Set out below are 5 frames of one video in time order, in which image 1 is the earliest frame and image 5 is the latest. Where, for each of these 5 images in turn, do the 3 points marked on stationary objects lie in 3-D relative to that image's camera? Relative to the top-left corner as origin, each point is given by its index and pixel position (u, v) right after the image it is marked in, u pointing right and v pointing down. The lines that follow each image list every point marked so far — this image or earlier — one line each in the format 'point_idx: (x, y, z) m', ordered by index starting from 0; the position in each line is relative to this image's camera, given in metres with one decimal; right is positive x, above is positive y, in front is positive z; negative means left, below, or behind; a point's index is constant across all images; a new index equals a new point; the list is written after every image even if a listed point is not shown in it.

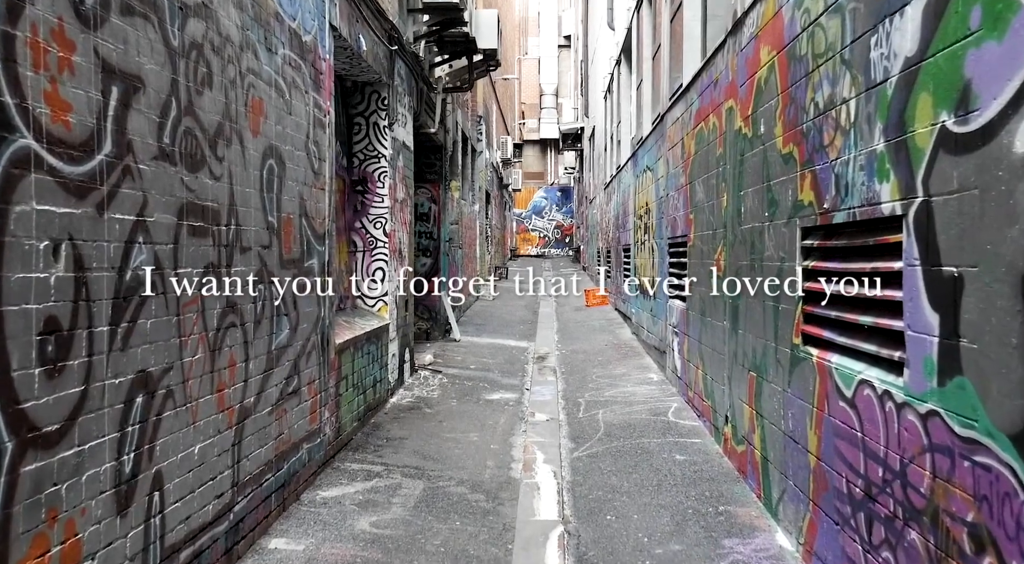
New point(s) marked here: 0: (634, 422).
0: (+1.1, -1.3, +7.7) m
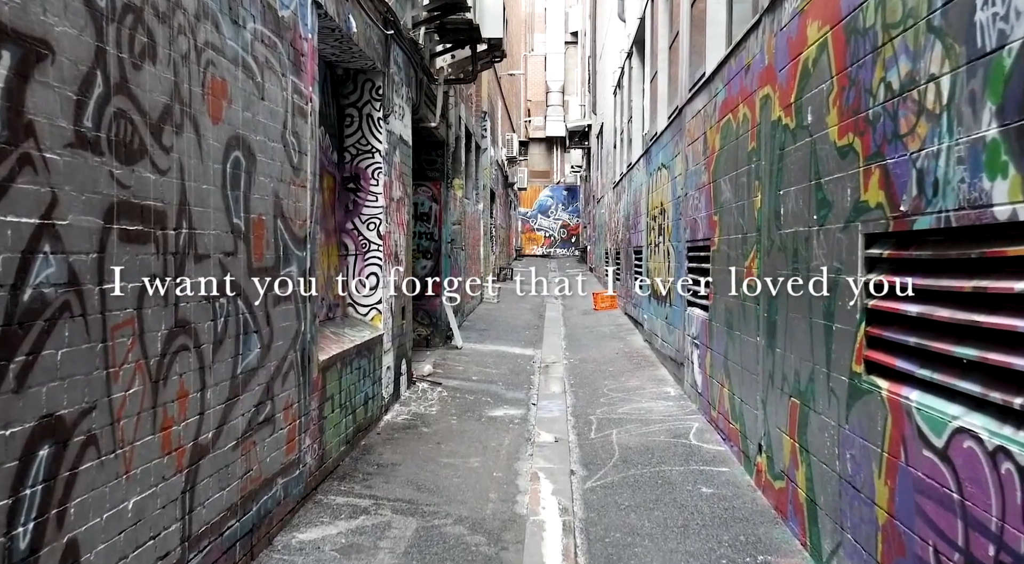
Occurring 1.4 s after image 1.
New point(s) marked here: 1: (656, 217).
0: (+1.1, -1.3, +7.0) m
1: (+1.9, +0.9, +11.7) m
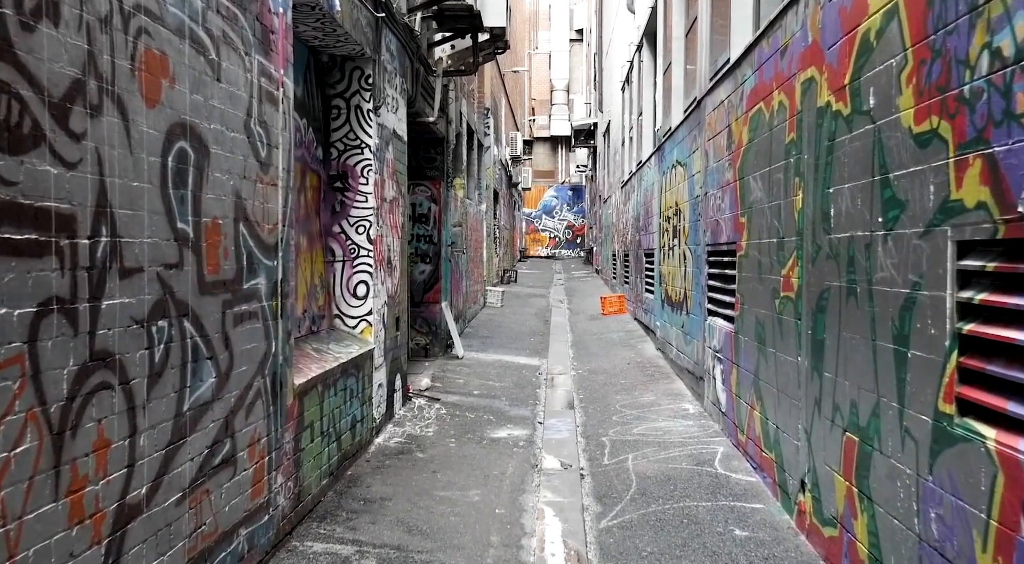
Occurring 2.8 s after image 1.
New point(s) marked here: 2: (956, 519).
0: (+1.2, -1.4, +6.3) m
1: (+2.0, +0.8, +11.0) m
2: (+1.5, -0.8, +3.0) m
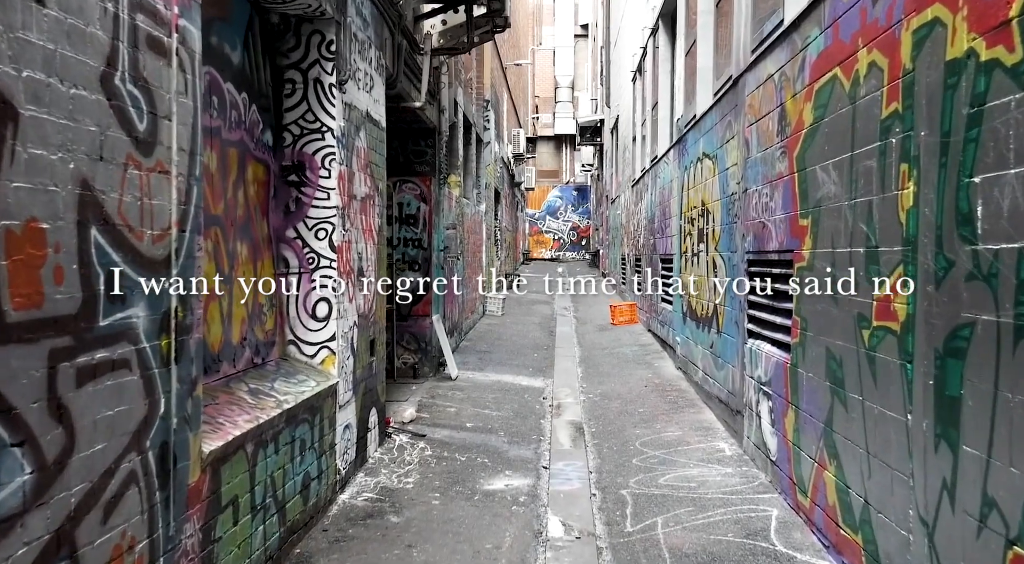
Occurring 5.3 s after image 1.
0: (+1.1, -1.5, +4.8) m
1: (+2.0, +0.7, +9.5) m
2: (+1.5, -0.9, +1.6) m
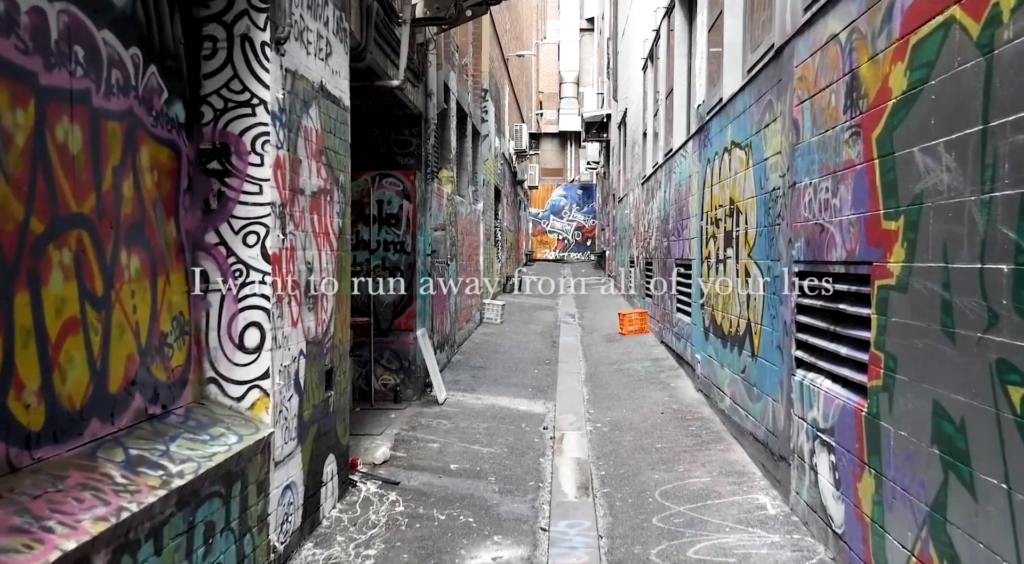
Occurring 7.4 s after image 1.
0: (+1.1, -1.6, +3.5) m
1: (+2.0, +0.6, +8.2) m
2: (+1.4, -1.1, +0.2) m
